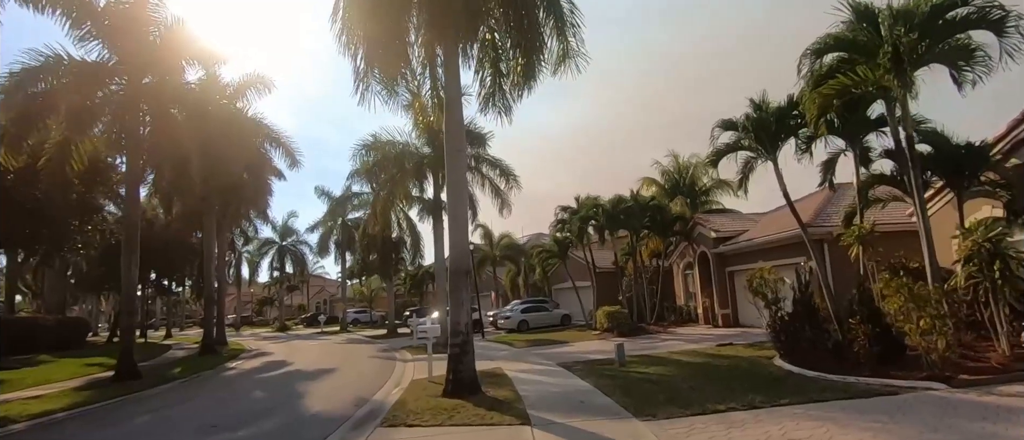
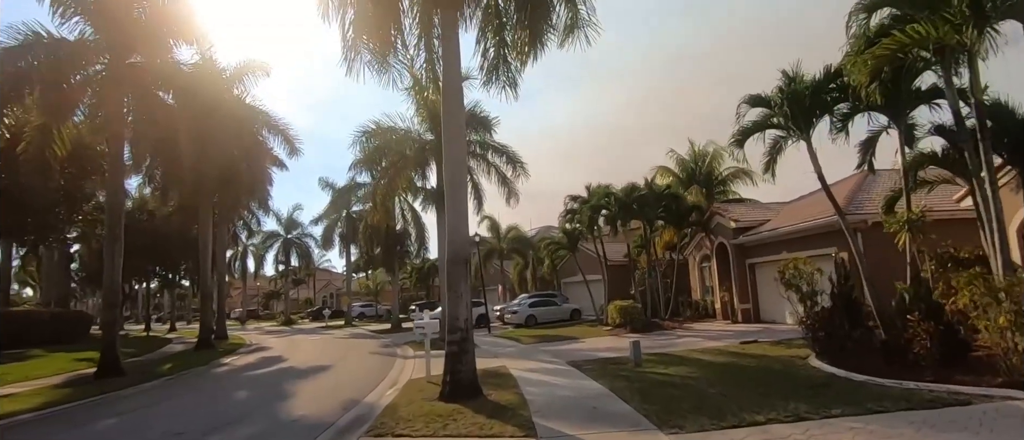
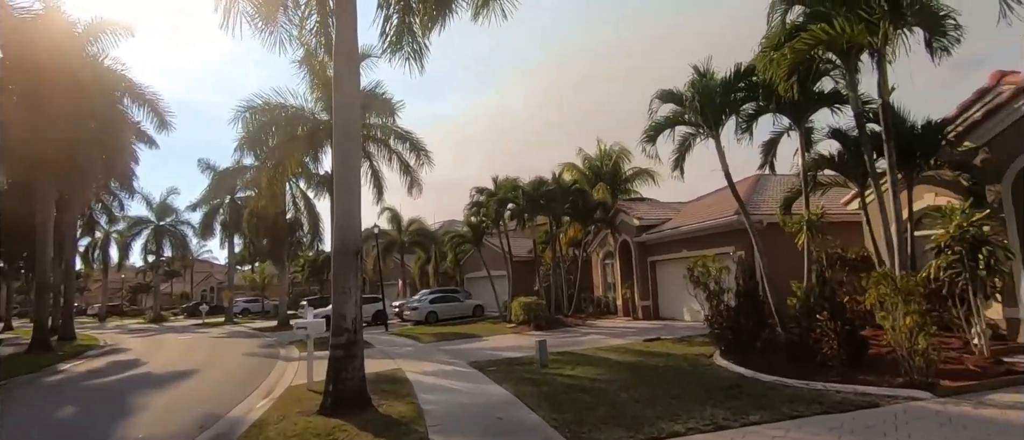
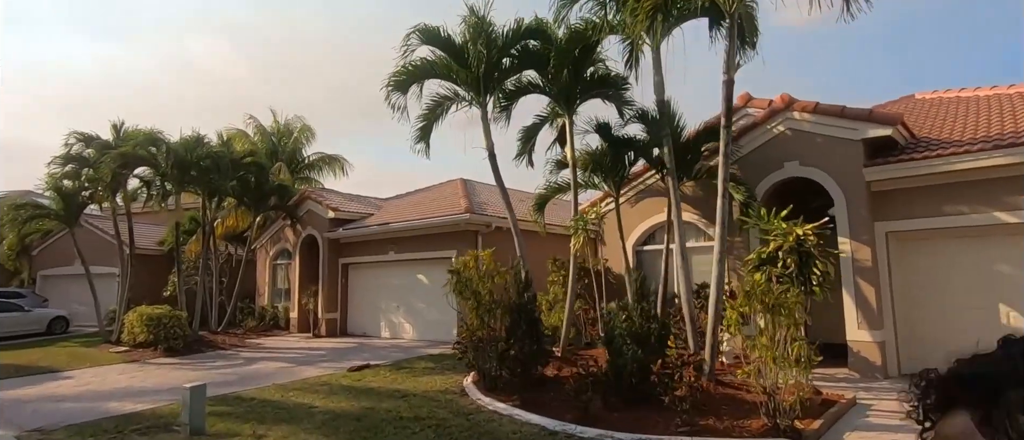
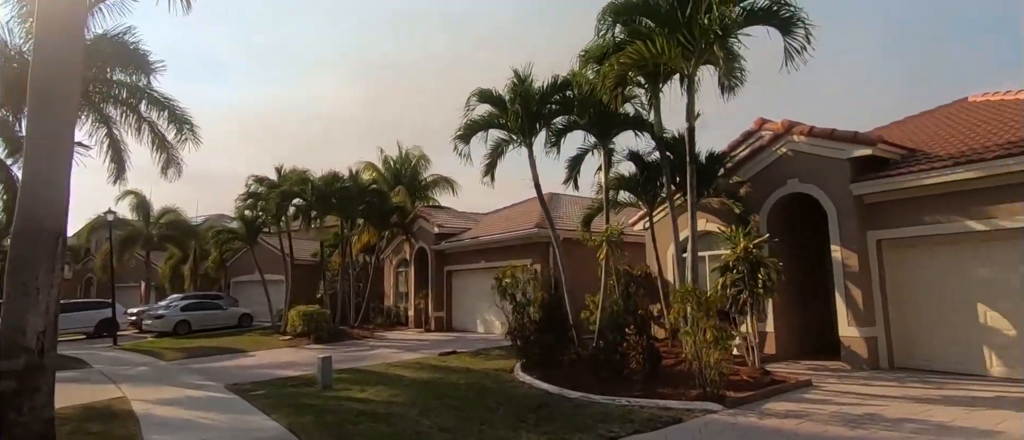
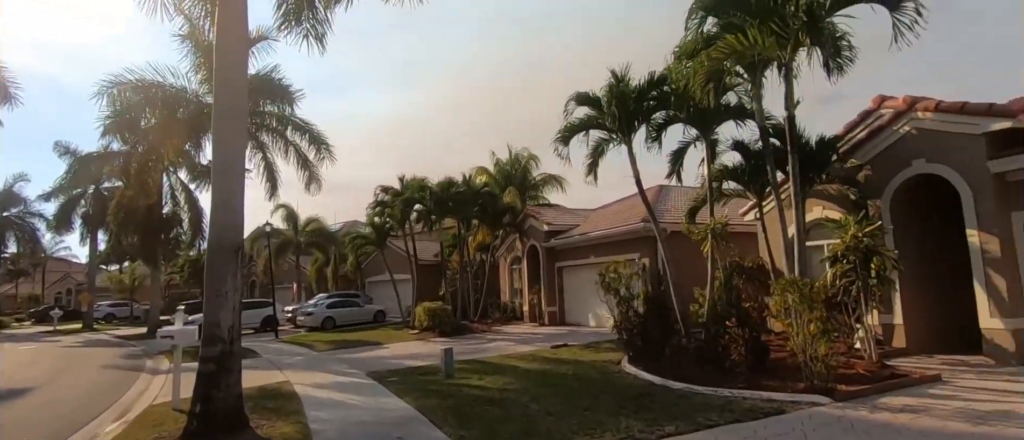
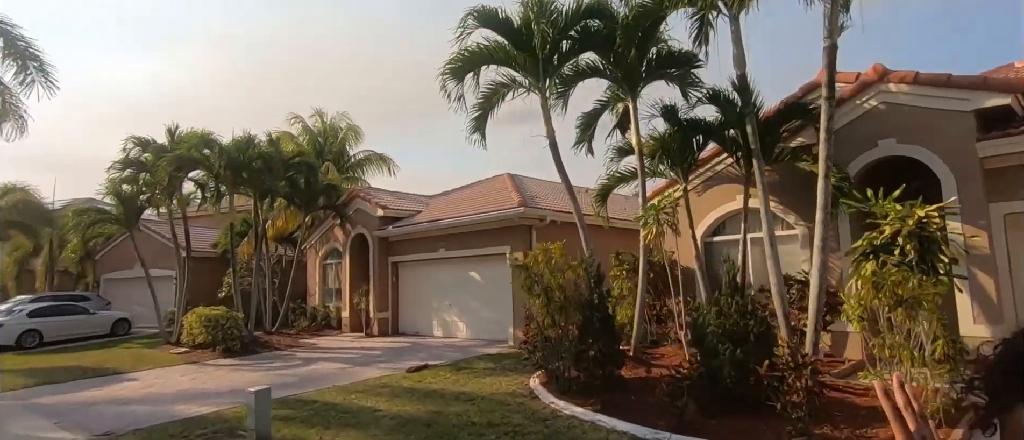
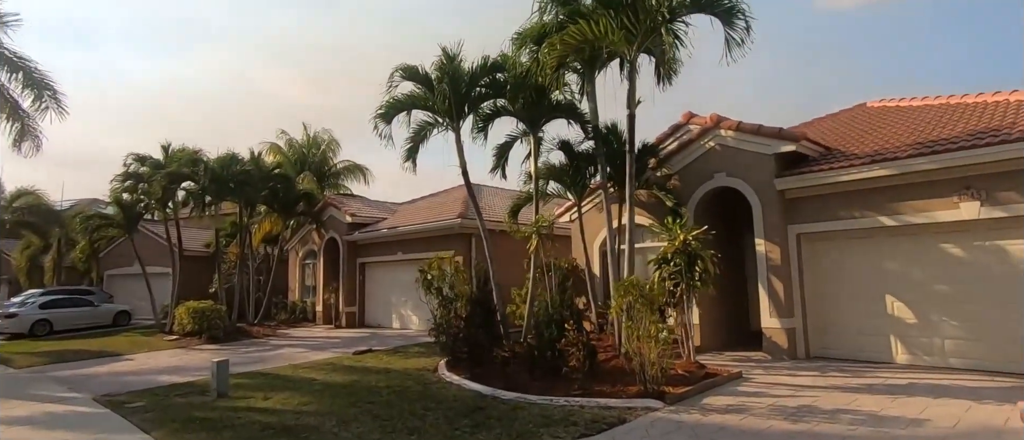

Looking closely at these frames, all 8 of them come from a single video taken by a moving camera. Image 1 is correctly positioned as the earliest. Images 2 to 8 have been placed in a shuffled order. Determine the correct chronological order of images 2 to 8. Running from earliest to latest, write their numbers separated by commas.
2, 3, 6, 5, 8, 4, 7
